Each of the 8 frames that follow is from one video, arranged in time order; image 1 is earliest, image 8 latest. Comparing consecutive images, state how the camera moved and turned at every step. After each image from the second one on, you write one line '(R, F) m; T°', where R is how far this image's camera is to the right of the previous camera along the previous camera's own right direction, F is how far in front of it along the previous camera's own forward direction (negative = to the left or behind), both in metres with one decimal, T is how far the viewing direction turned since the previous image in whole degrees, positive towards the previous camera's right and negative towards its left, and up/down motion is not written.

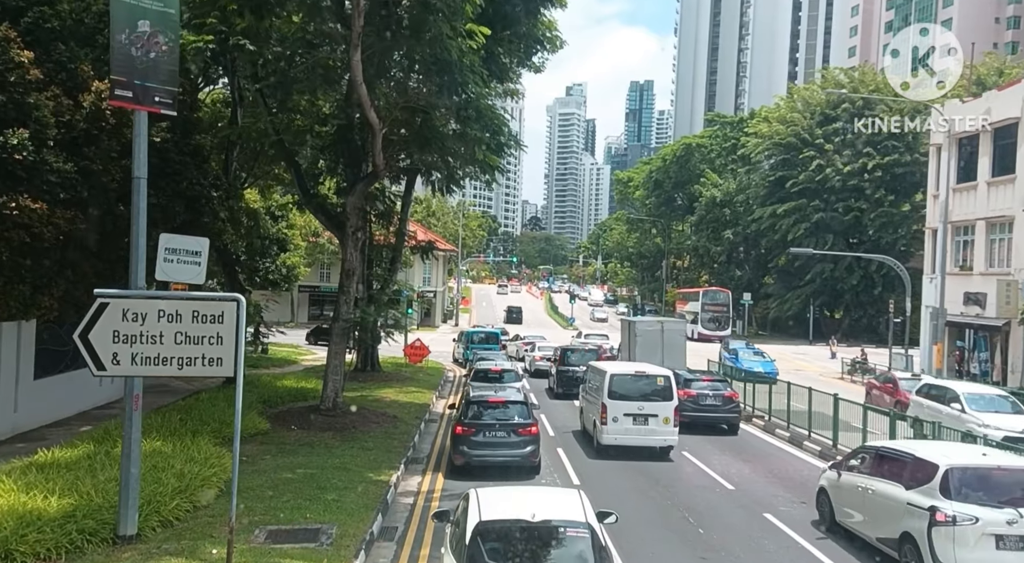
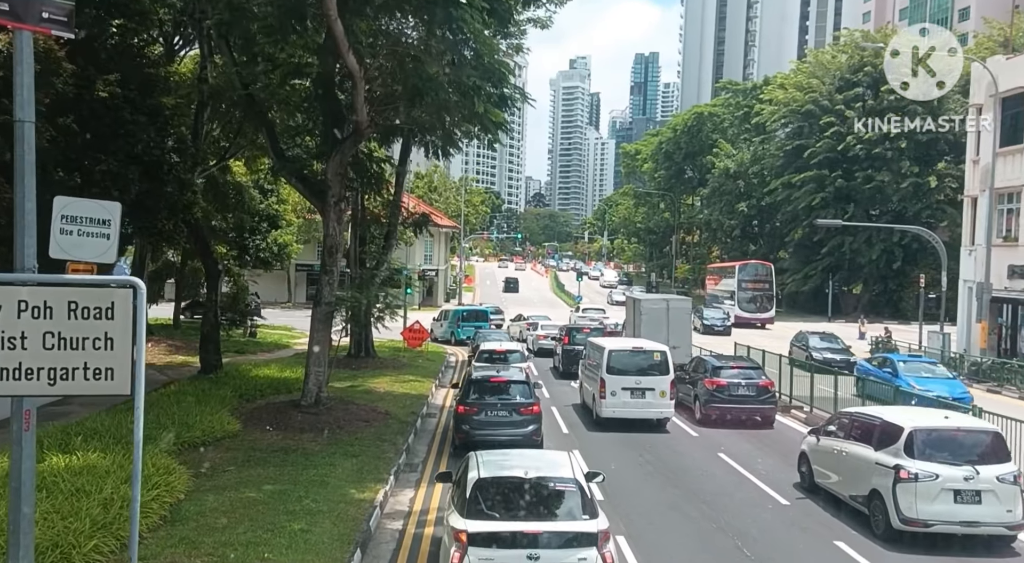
(-0.1, +2.4) m; 0°
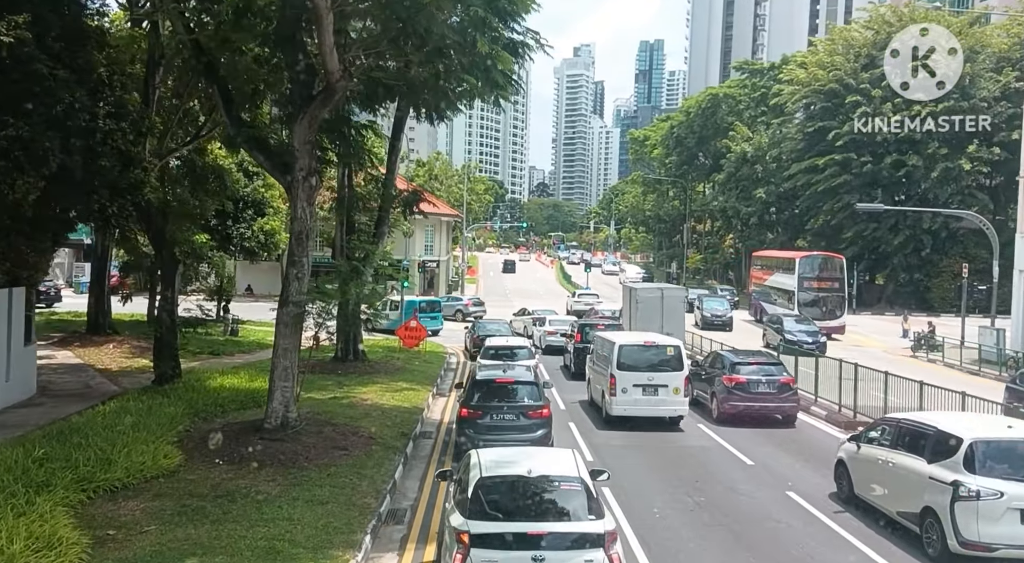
(-0.1, +3.1) m; 0°
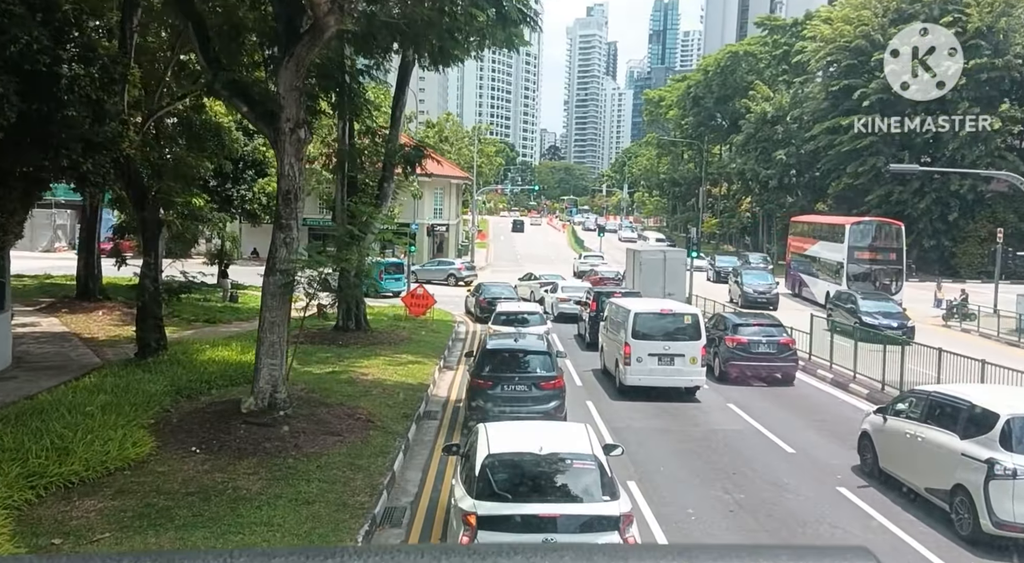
(0.0, +1.5) m; -1°
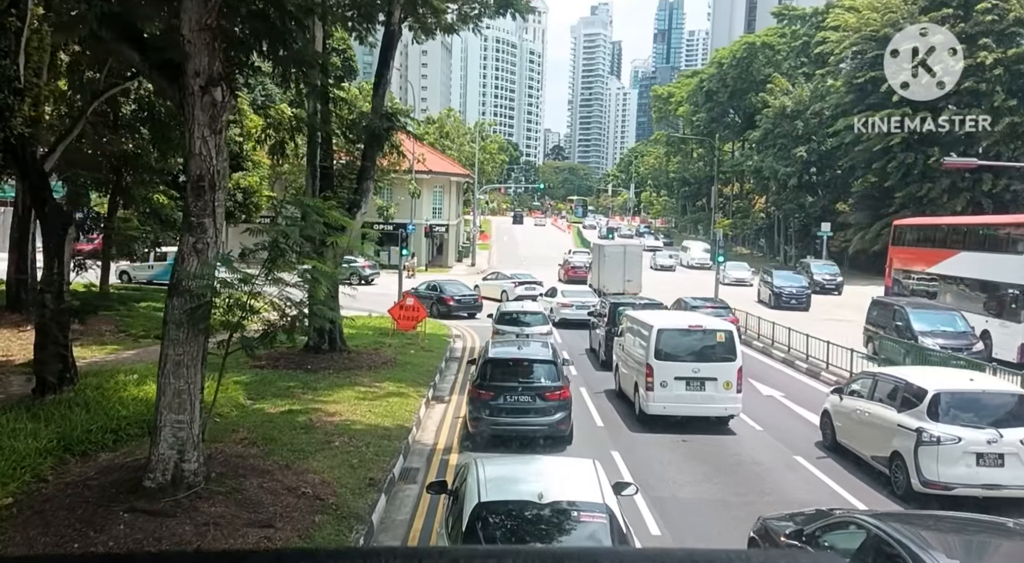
(0.0, +3.4) m; 0°
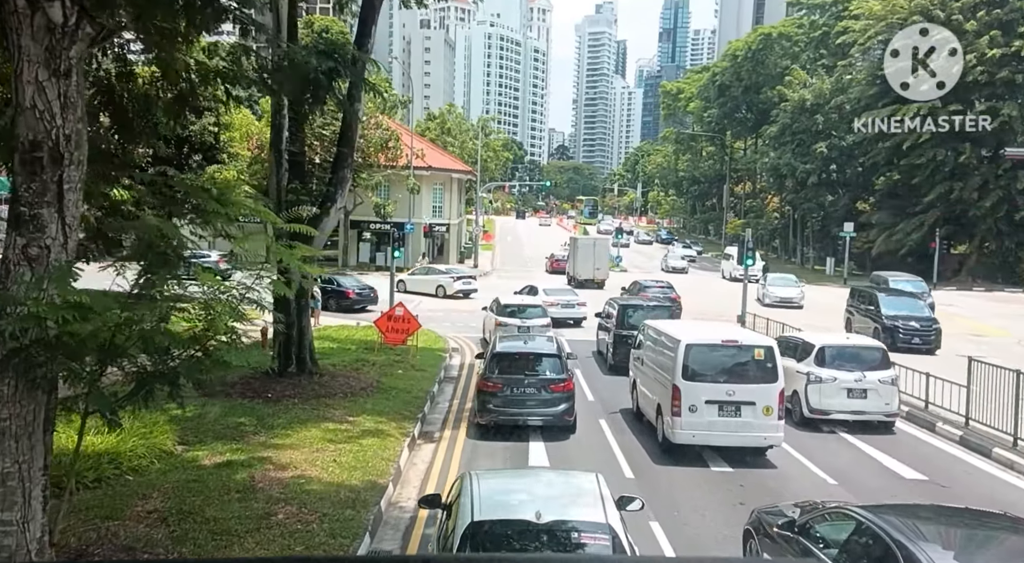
(0.0, +2.9) m; 0°
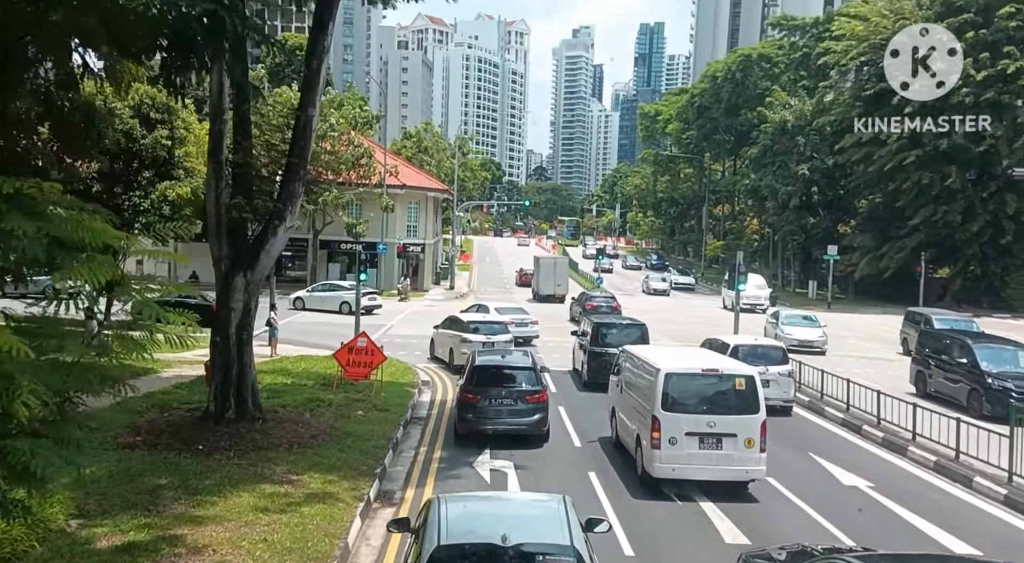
(0.0, +1.8) m; +2°
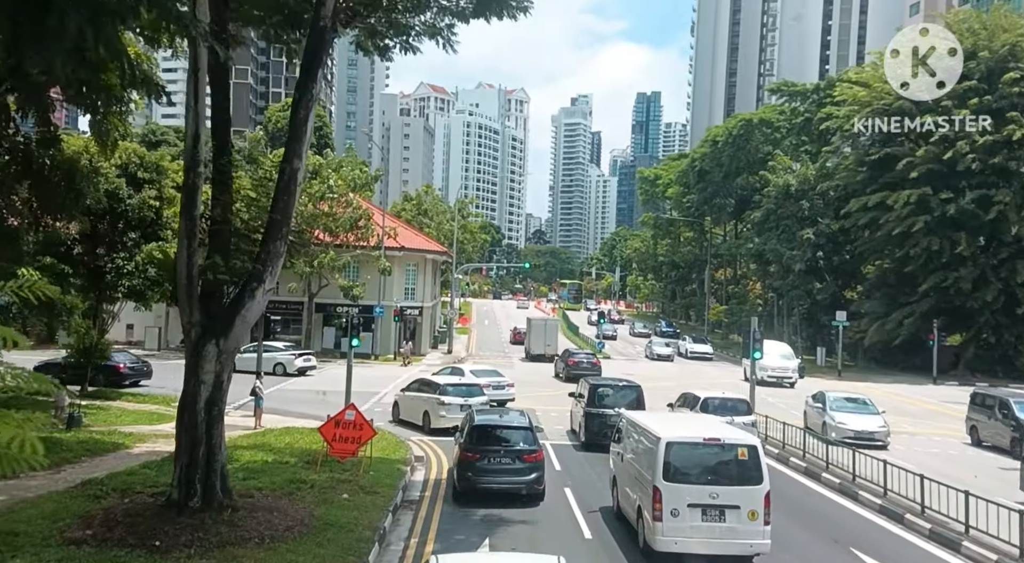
(-0.1, +1.3) m; 0°
